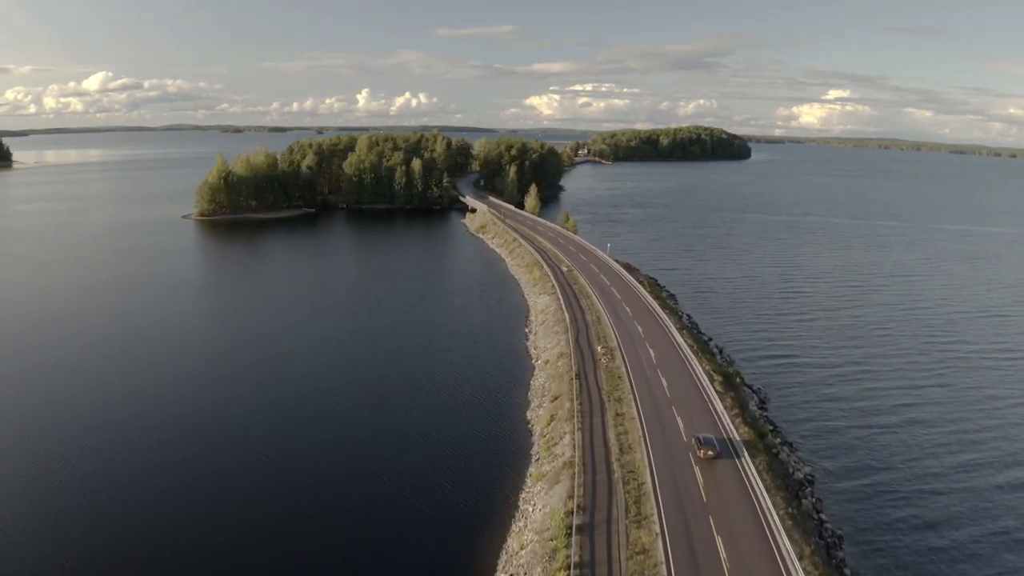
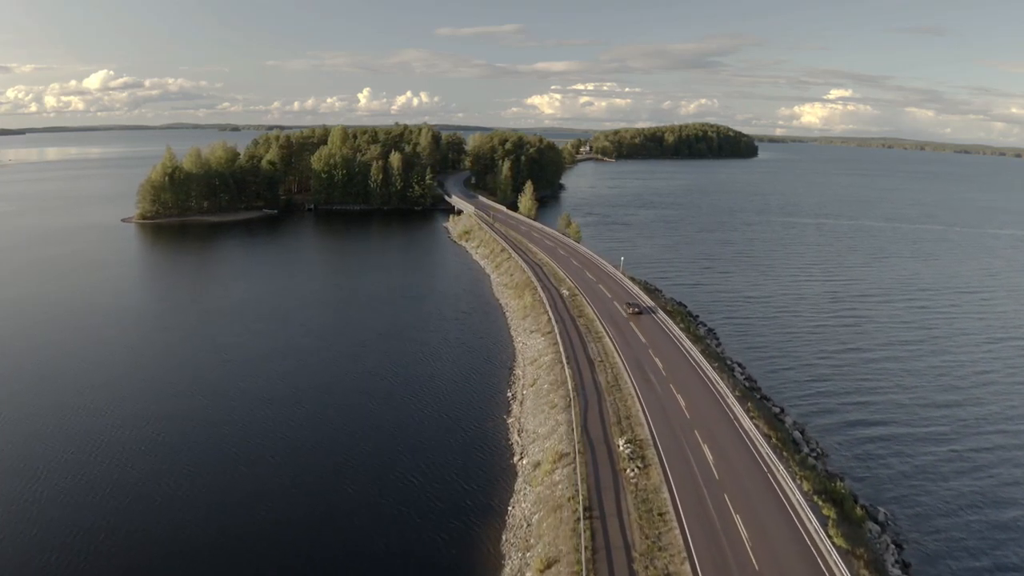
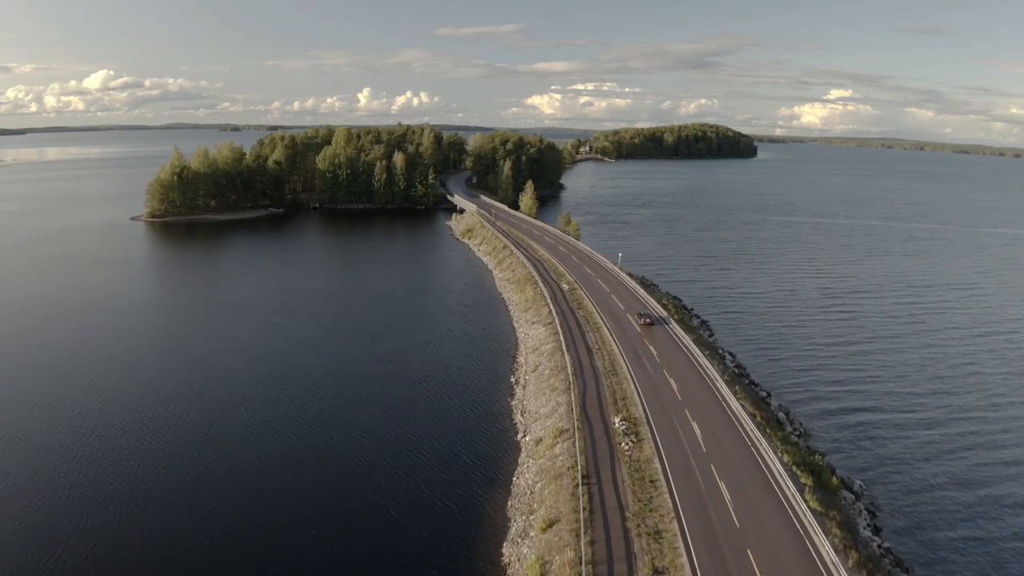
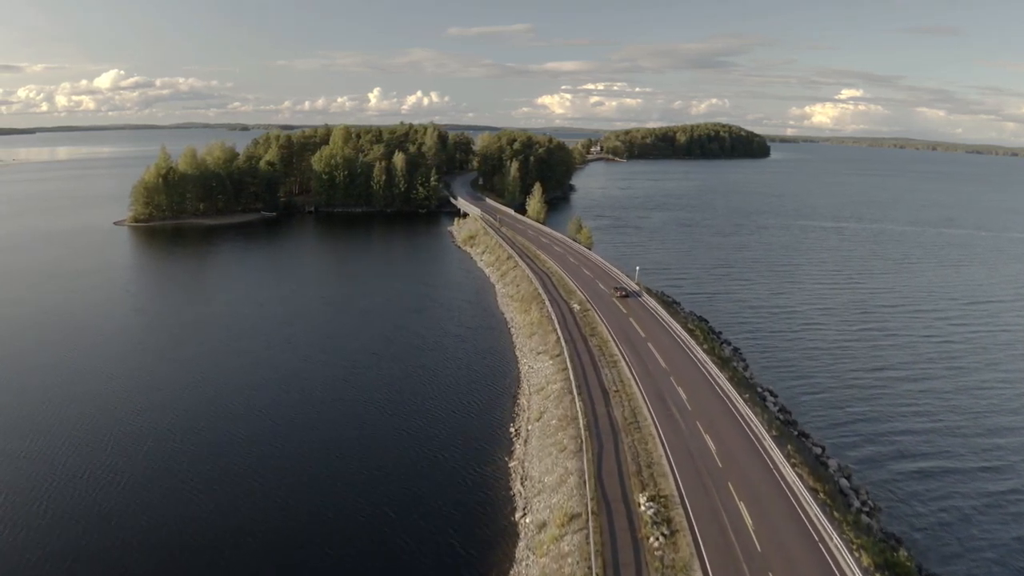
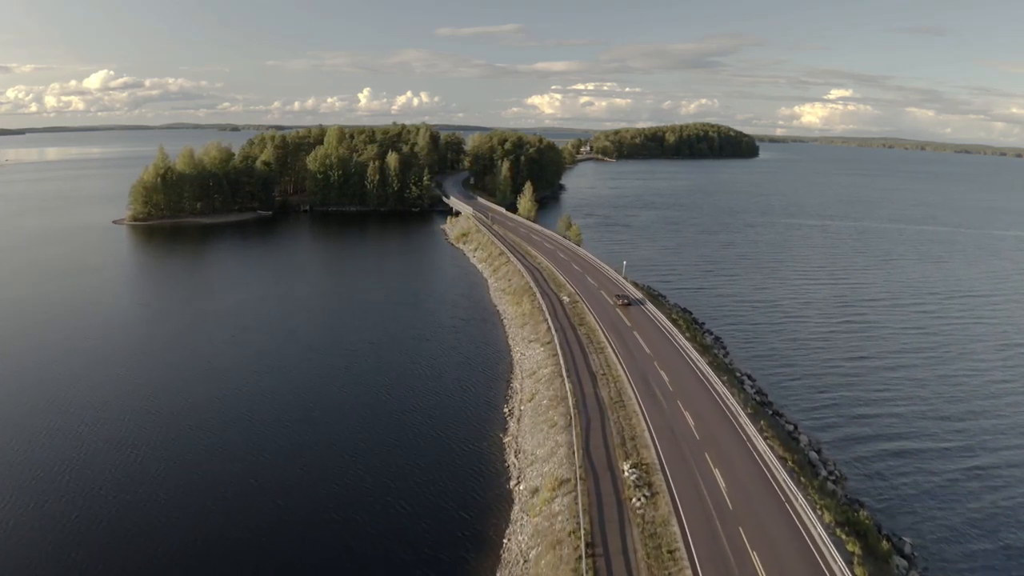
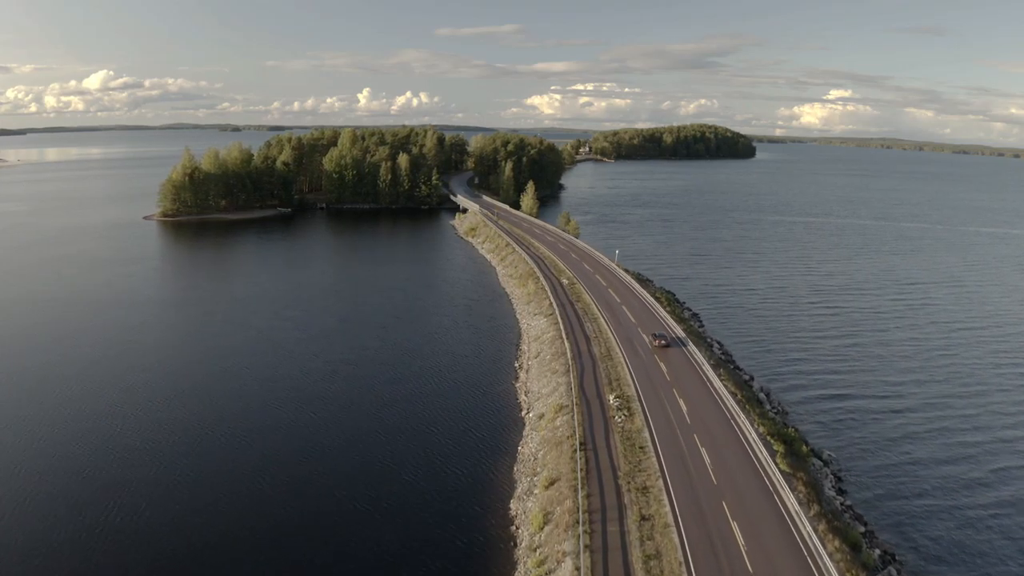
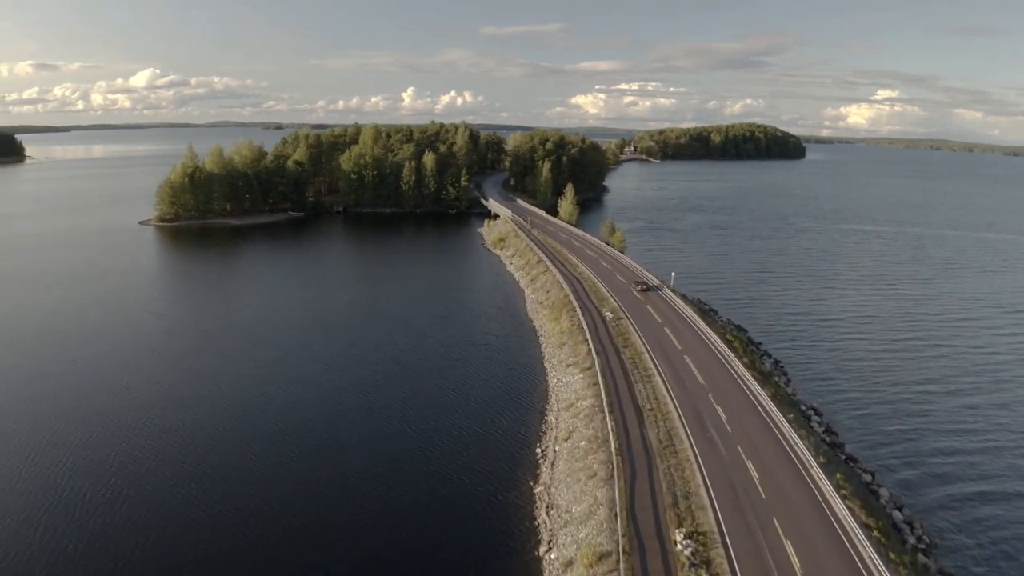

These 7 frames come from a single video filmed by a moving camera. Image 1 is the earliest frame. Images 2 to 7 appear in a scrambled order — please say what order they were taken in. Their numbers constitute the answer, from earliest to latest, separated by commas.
6, 3, 2, 5, 4, 7
